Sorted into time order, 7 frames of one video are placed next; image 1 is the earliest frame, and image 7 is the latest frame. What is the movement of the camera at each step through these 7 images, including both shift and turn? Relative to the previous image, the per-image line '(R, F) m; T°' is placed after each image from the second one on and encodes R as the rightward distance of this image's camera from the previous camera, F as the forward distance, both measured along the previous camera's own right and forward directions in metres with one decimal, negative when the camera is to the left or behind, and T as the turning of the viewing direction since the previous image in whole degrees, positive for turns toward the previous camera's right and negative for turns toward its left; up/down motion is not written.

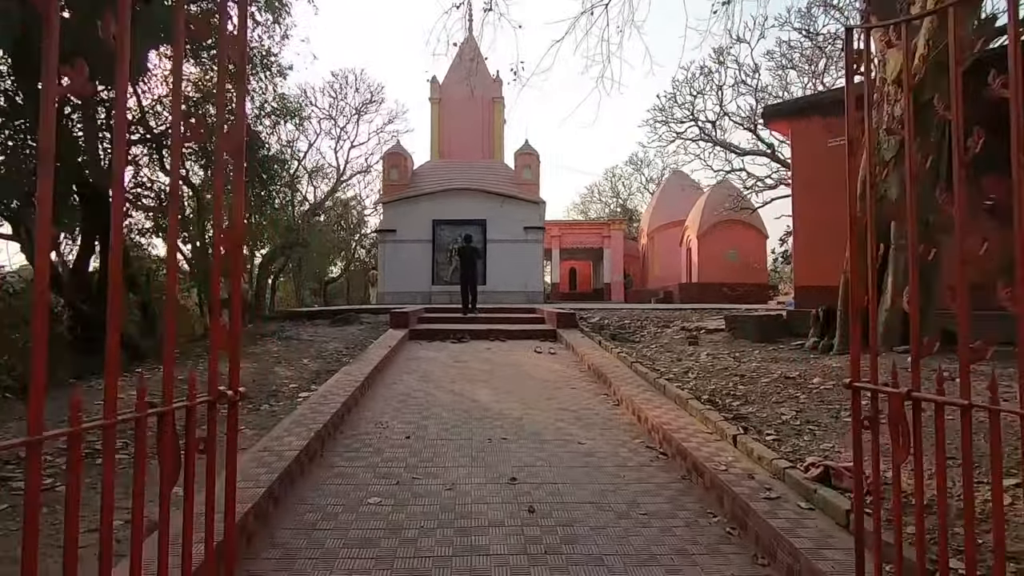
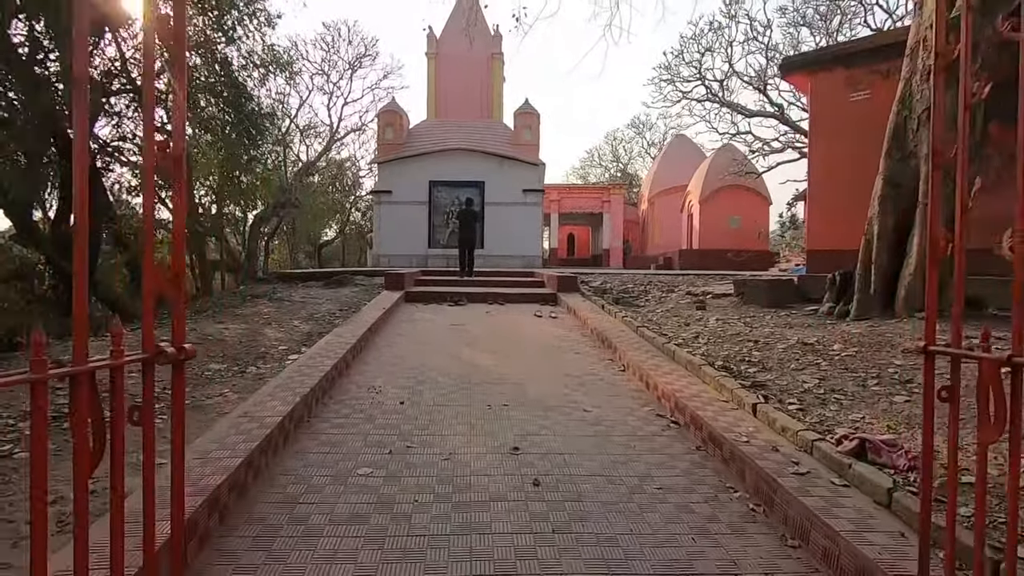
(0.0, +0.3) m; 0°
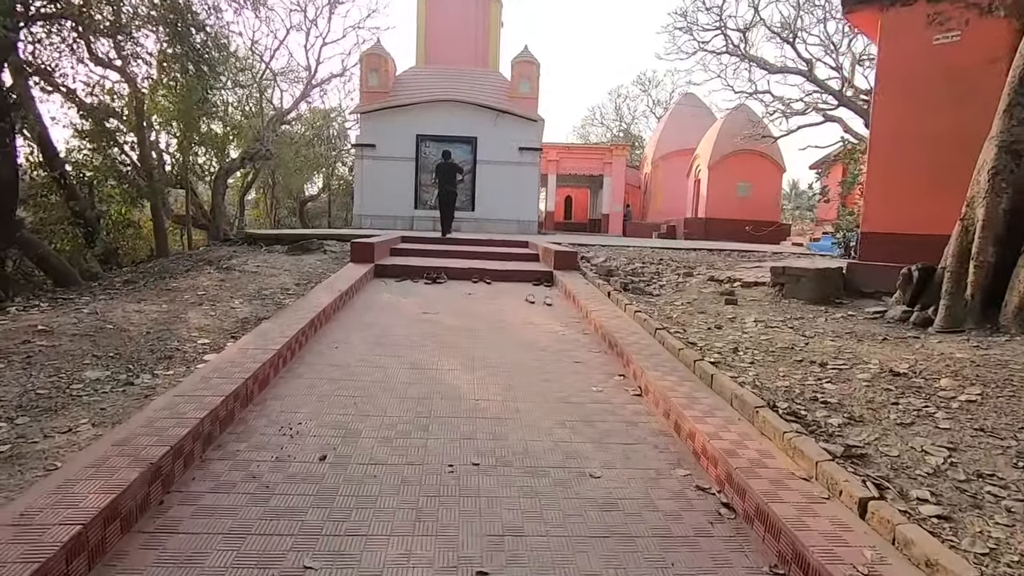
(+0.1, +1.4) m; +1°
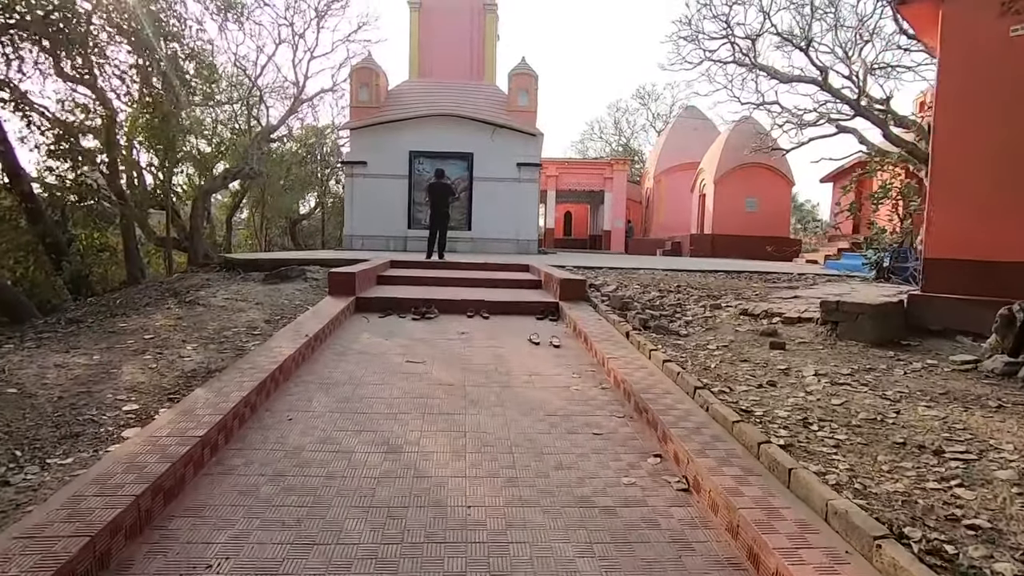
(0.0, +1.0) m; 0°
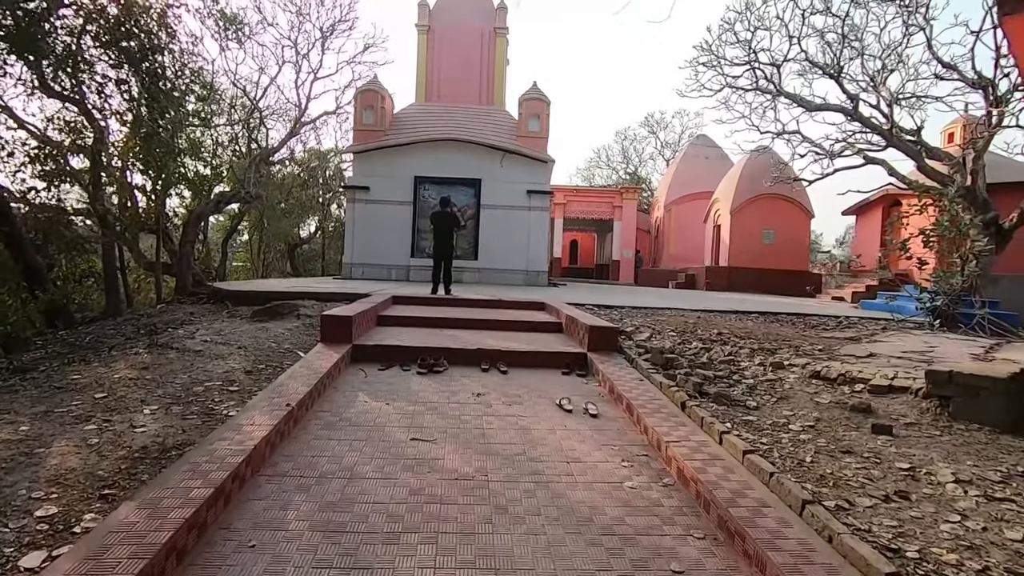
(-0.3, +1.0) m; 0°
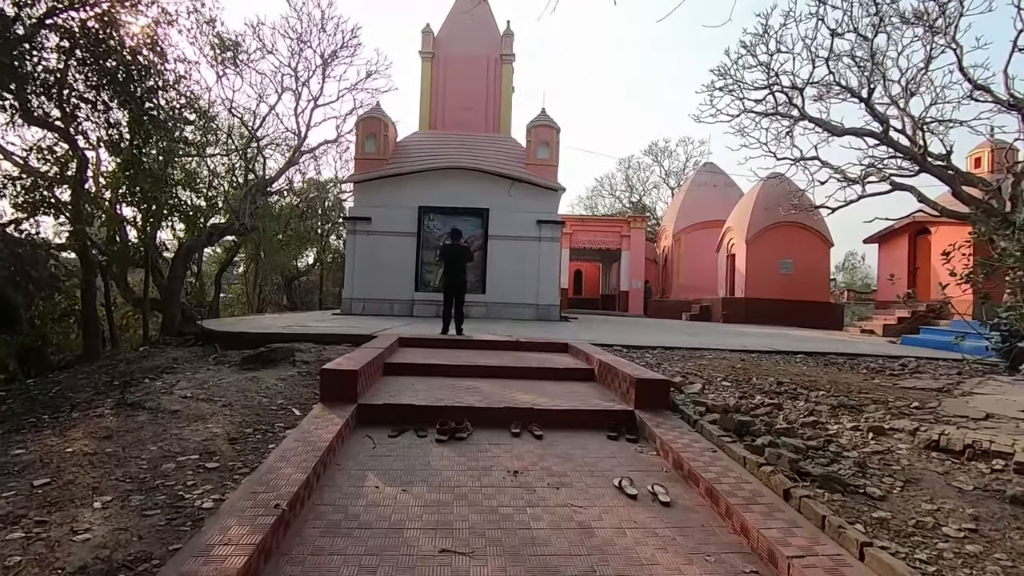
(-0.4, +0.9) m; 0°
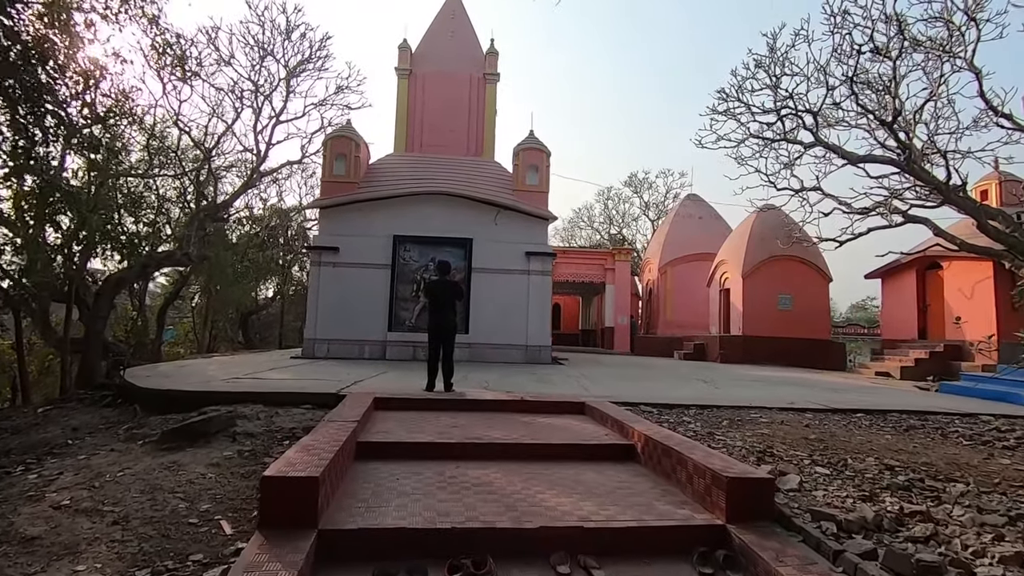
(-0.5, +1.7) m; +3°
